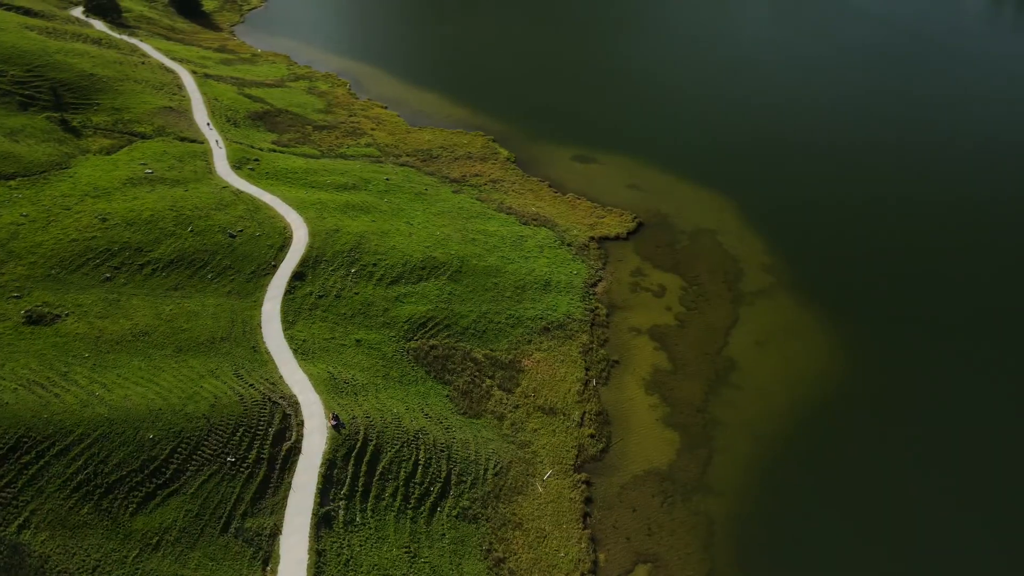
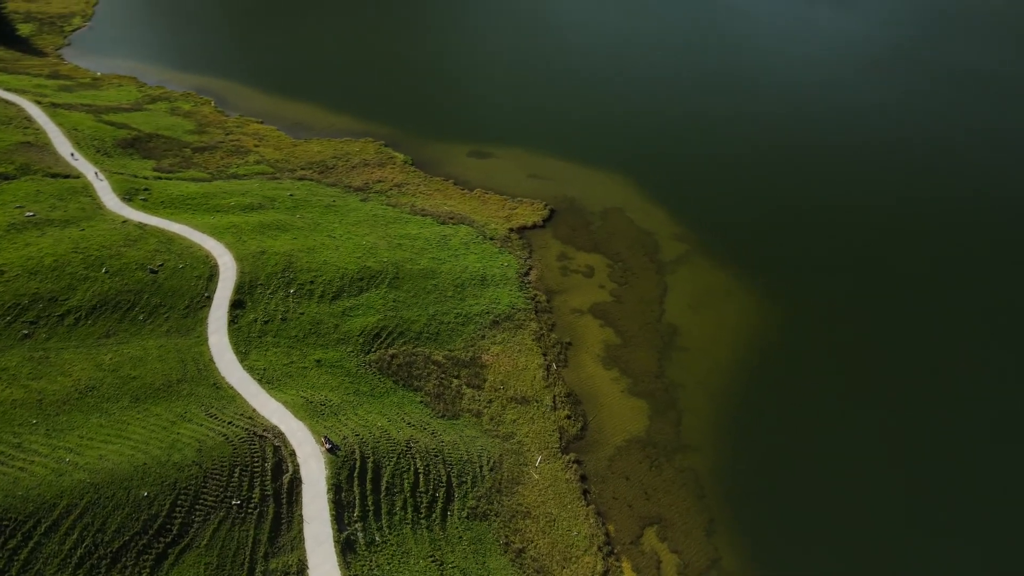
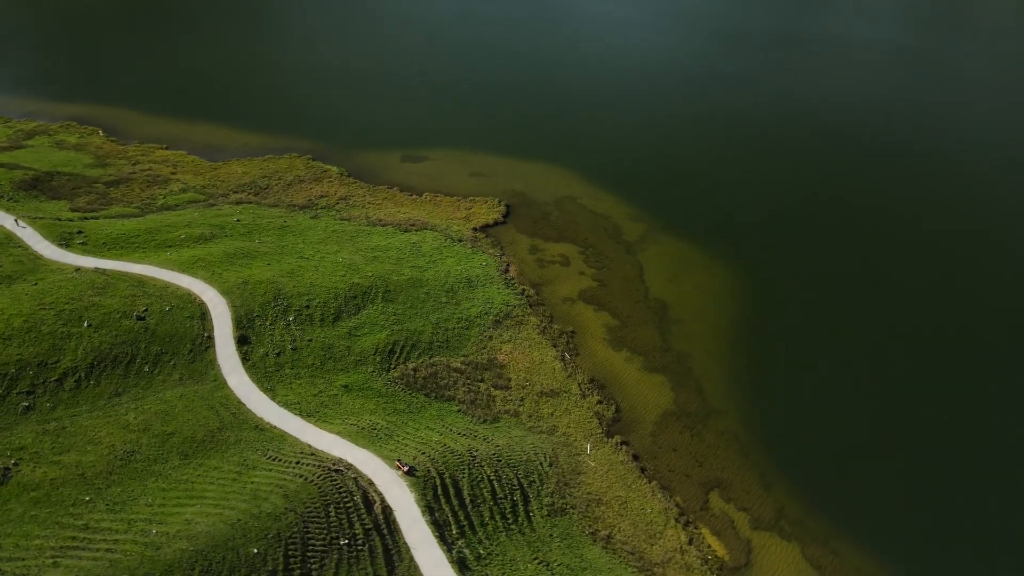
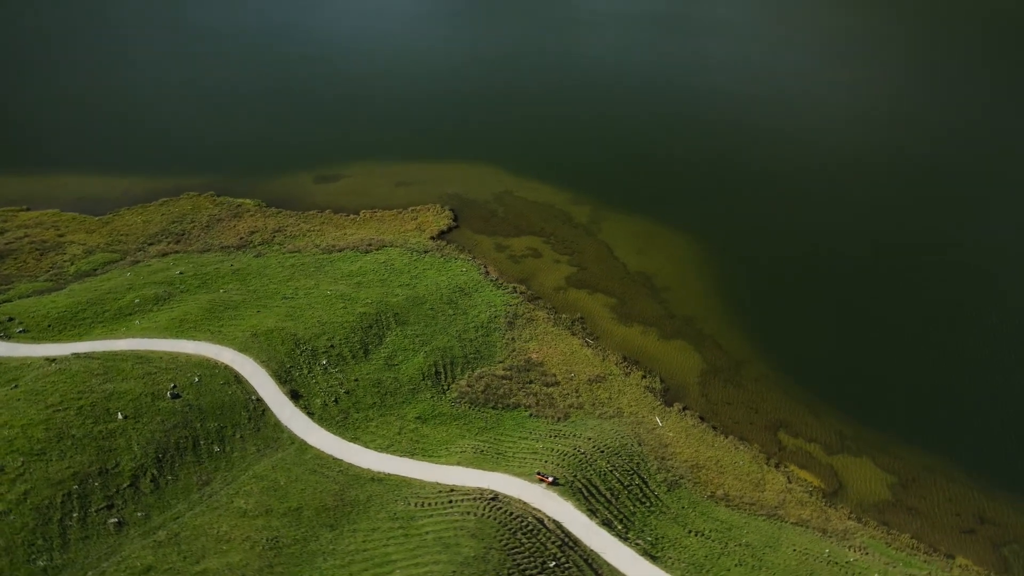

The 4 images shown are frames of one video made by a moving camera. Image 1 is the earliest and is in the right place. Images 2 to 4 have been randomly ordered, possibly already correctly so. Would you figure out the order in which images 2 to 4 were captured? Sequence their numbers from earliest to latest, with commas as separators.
2, 3, 4
